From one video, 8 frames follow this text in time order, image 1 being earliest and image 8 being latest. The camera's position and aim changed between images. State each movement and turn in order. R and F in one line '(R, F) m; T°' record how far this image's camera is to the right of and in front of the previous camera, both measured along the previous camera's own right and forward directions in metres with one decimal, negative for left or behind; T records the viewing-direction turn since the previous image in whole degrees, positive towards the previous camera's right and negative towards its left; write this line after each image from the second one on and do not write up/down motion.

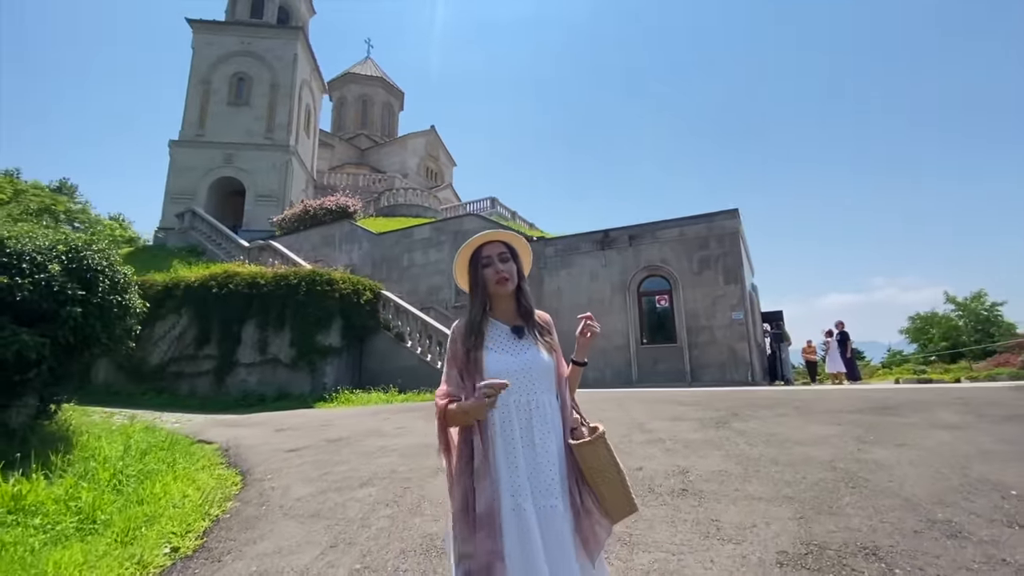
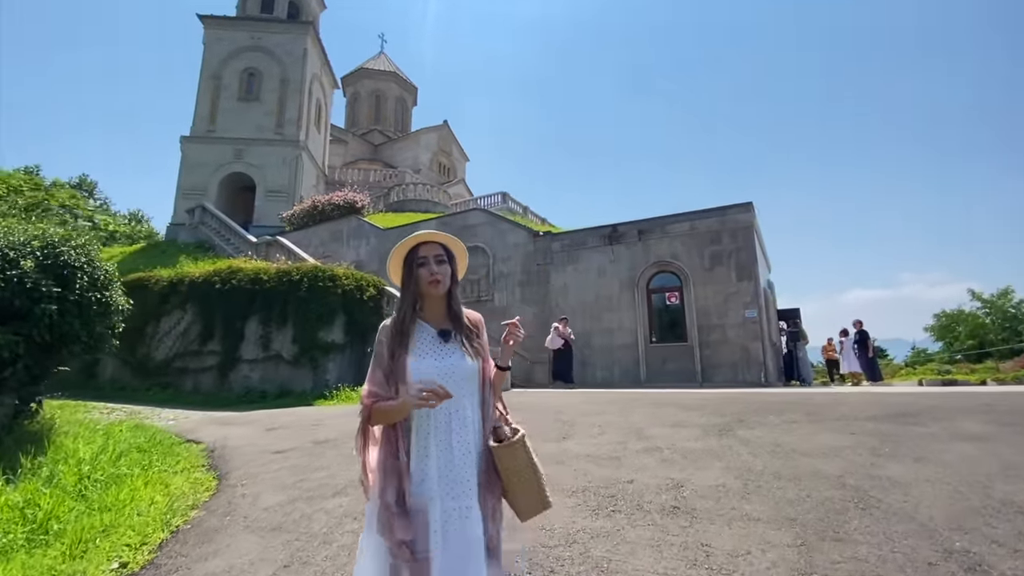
(+0.3, +0.3) m; -2°
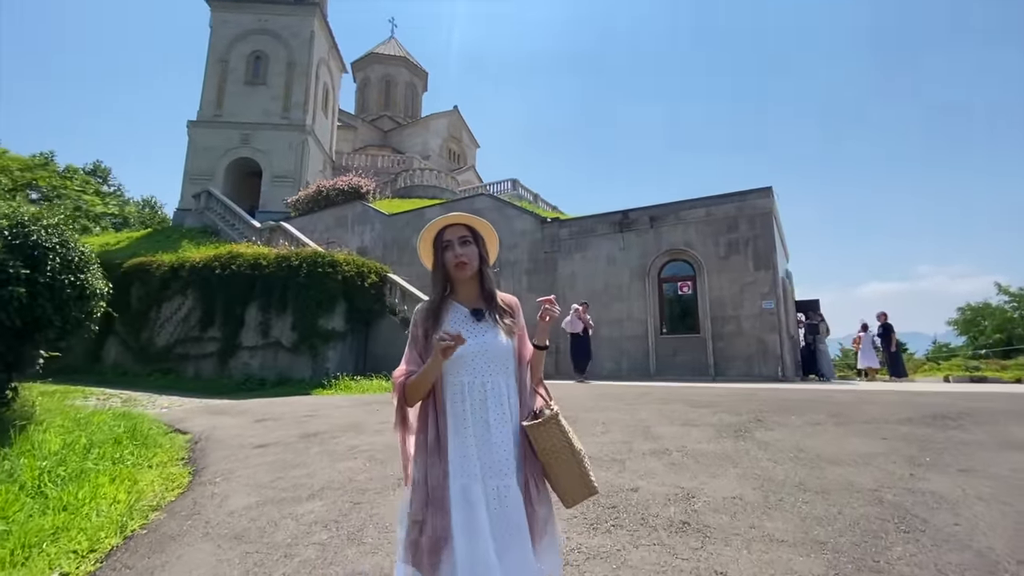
(+0.1, +0.5) m; -1°
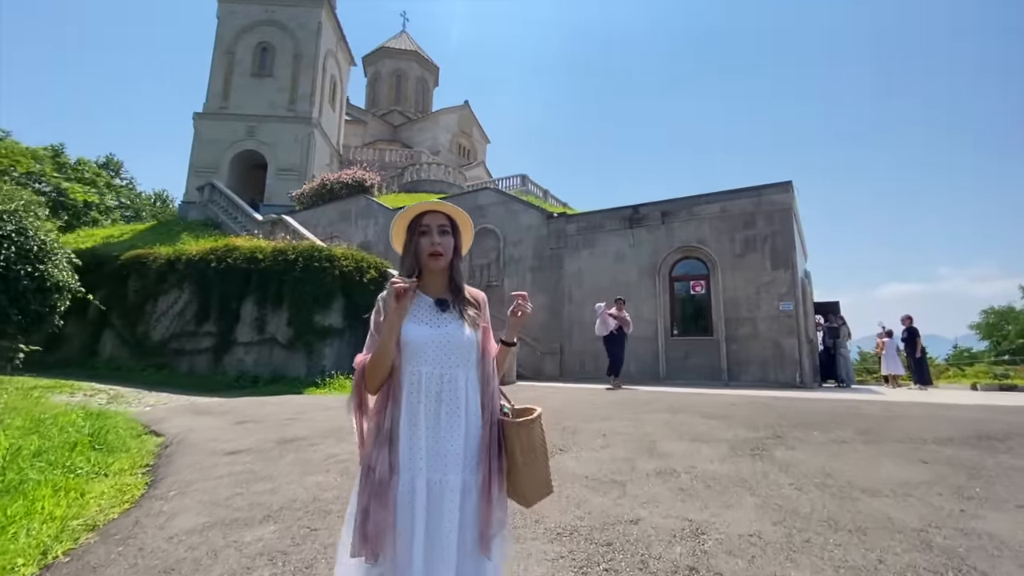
(+0.2, +0.5) m; -1°
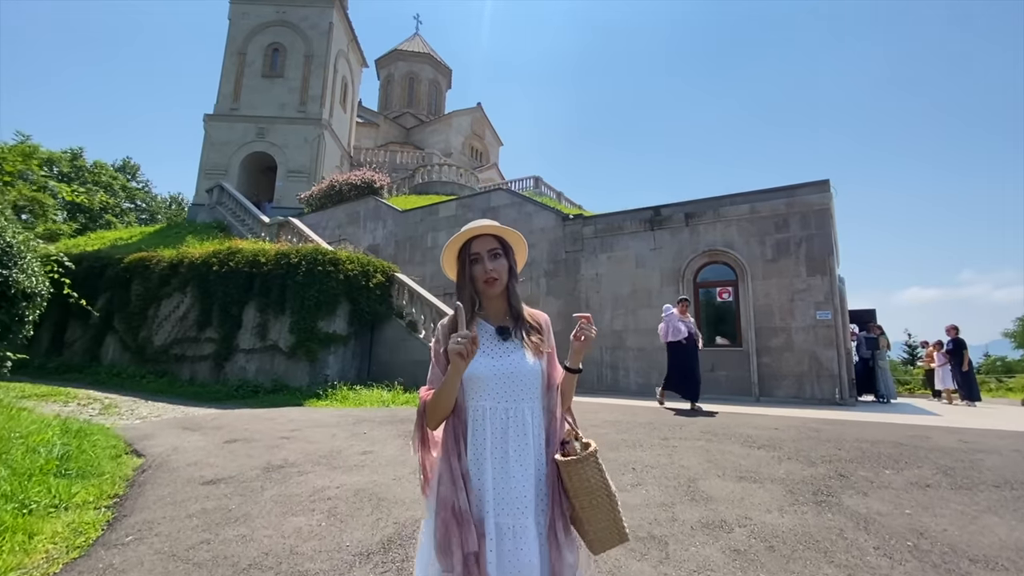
(0.0, +0.7) m; -1°
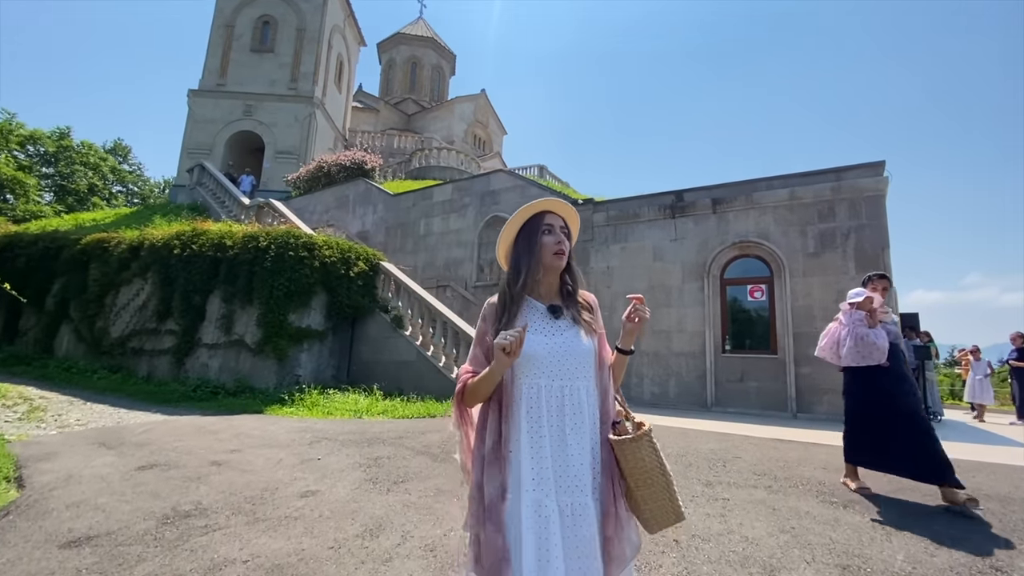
(+0.1, +1.4) m; 0°
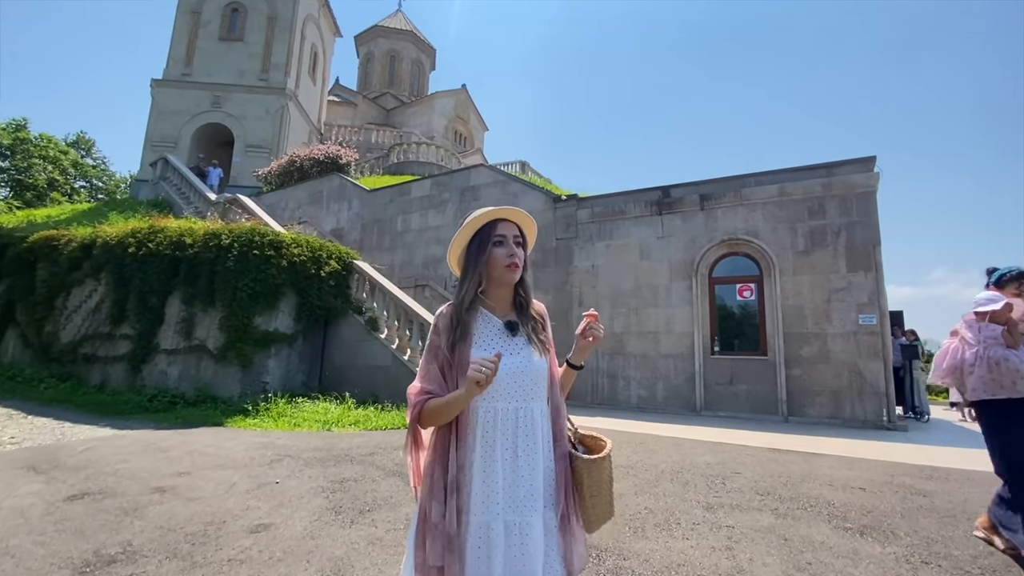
(0.0, +0.5) m; +2°
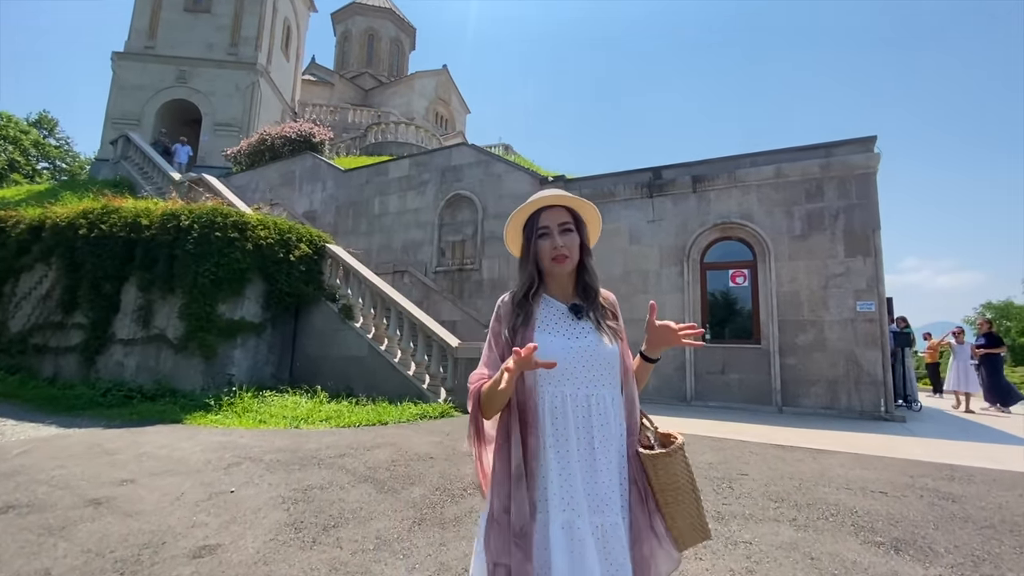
(0.0, +0.5) m; +2°
